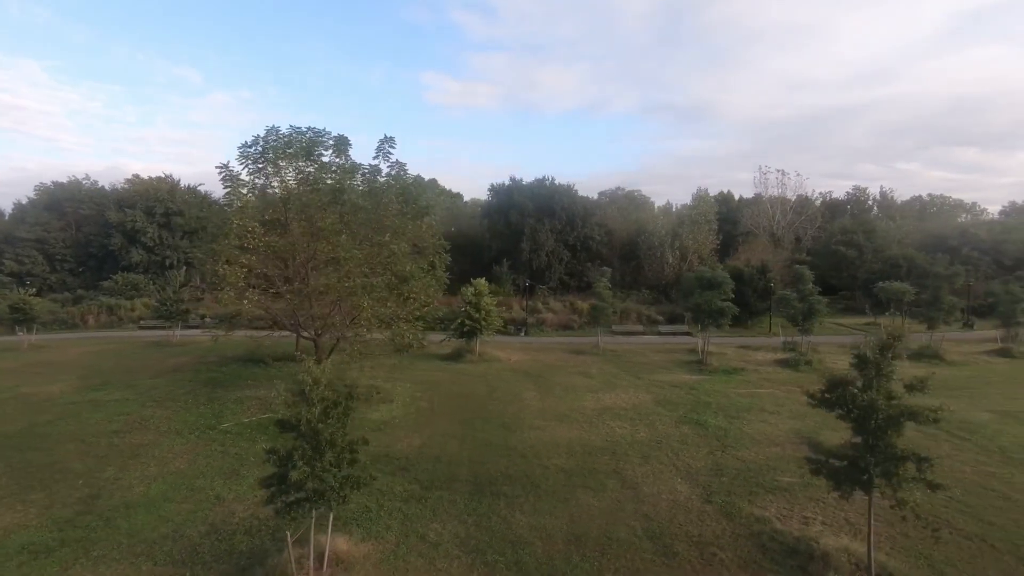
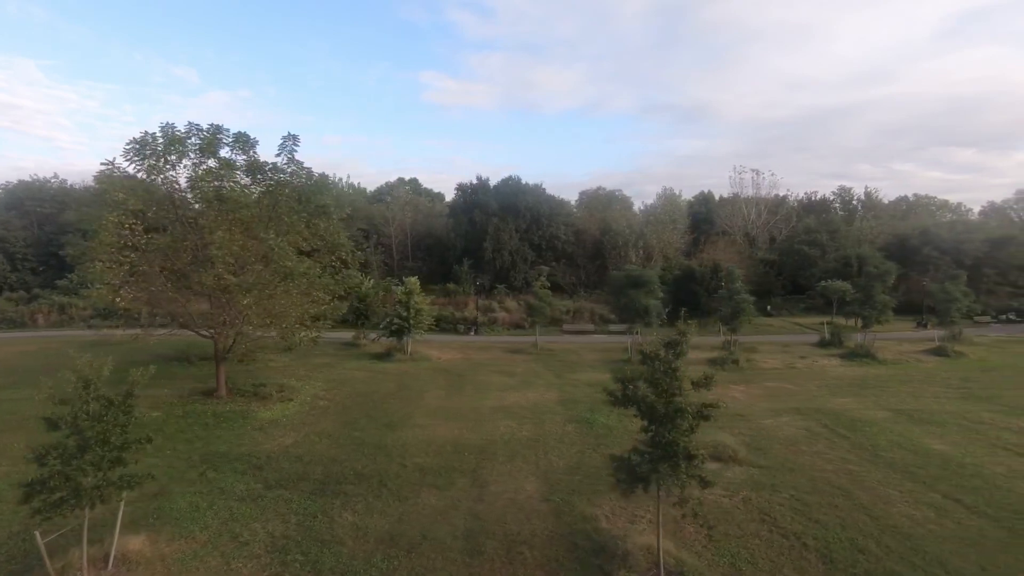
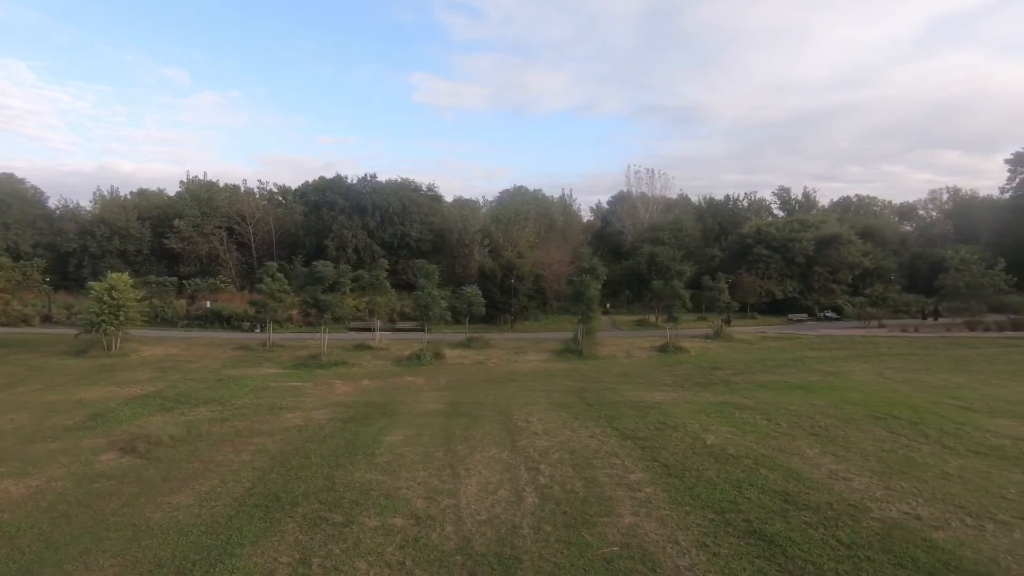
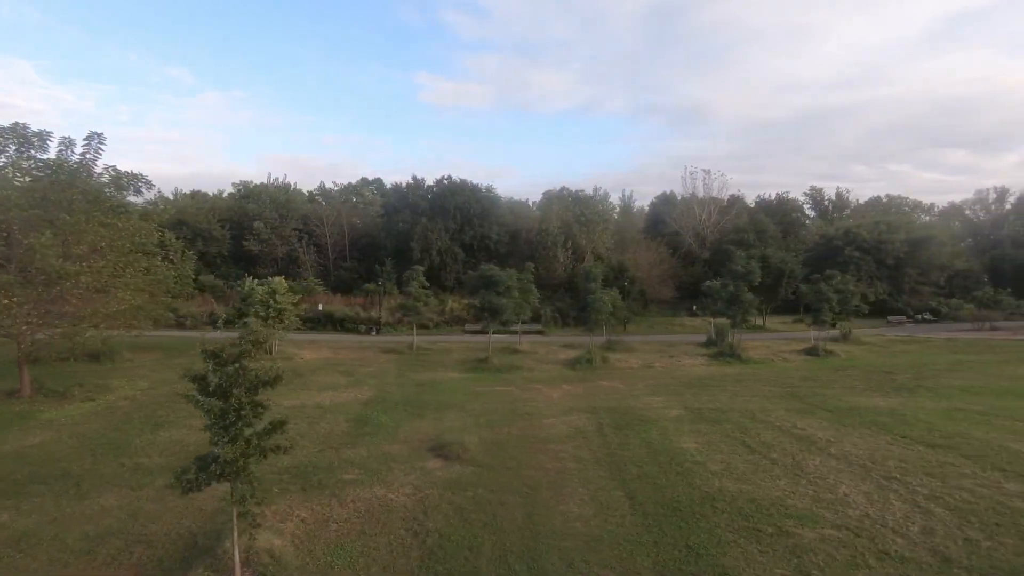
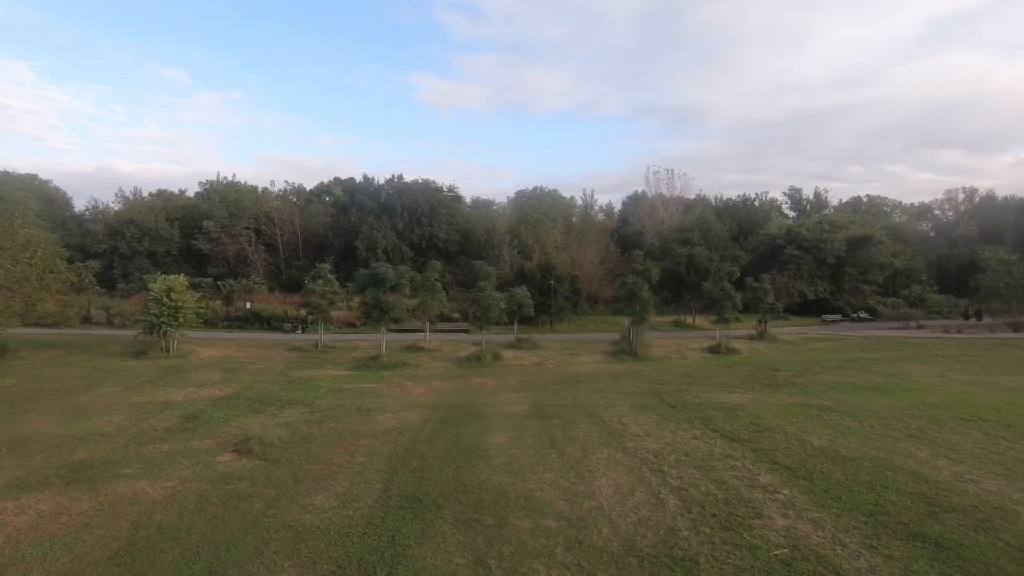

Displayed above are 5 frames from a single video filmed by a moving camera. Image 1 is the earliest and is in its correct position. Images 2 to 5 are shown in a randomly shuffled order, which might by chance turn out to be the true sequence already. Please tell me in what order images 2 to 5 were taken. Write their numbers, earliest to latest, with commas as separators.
2, 4, 5, 3
